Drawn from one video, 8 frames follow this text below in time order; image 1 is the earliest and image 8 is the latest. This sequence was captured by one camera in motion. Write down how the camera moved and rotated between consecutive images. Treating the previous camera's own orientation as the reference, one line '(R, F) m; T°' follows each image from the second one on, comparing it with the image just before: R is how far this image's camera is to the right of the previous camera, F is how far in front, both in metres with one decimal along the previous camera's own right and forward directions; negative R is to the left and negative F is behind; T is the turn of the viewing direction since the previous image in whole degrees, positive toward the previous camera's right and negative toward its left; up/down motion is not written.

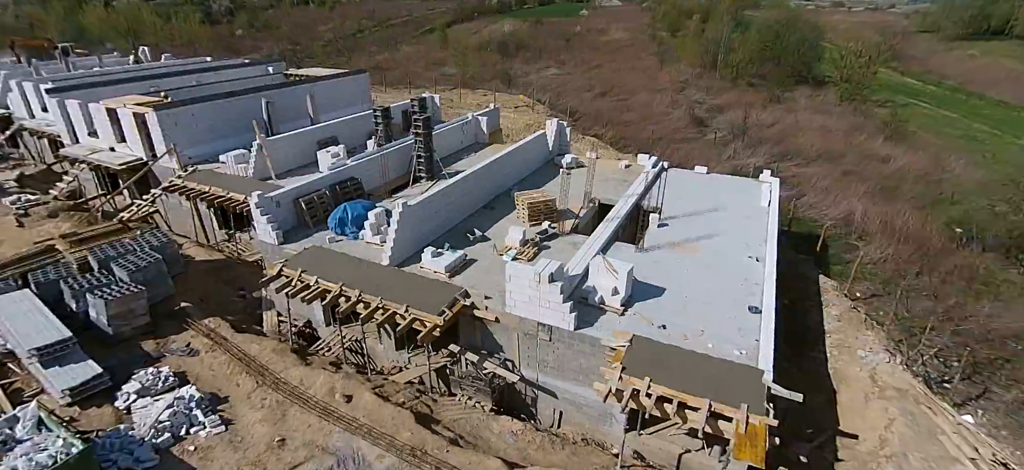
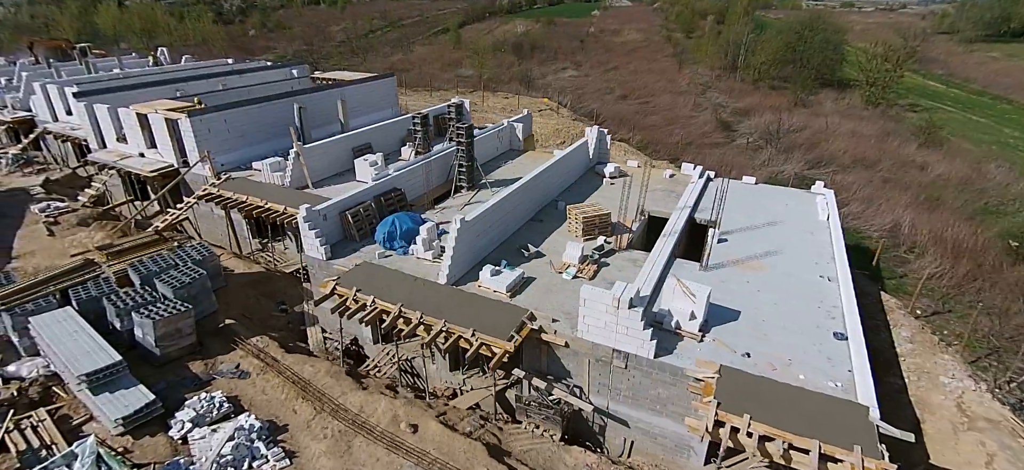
(-1.5, +0.6) m; 0°
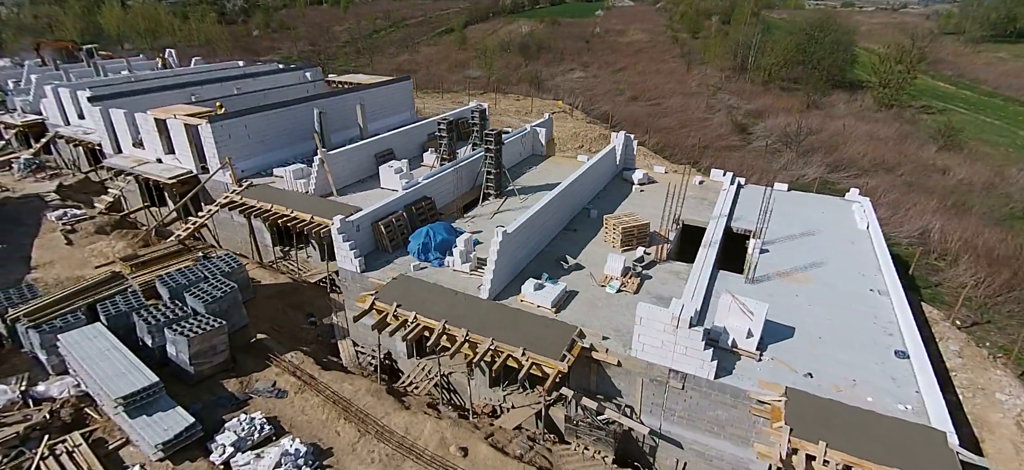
(-1.1, +0.4) m; 0°
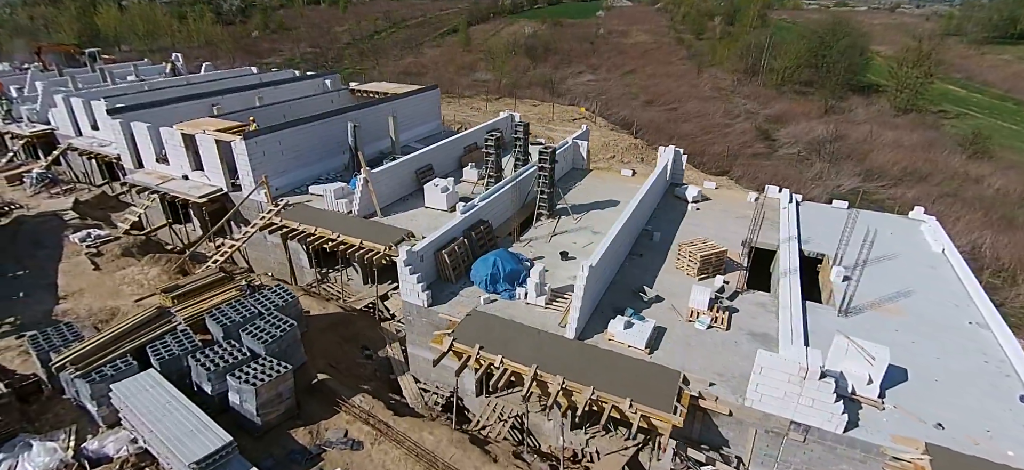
(-2.2, +0.9) m; +1°
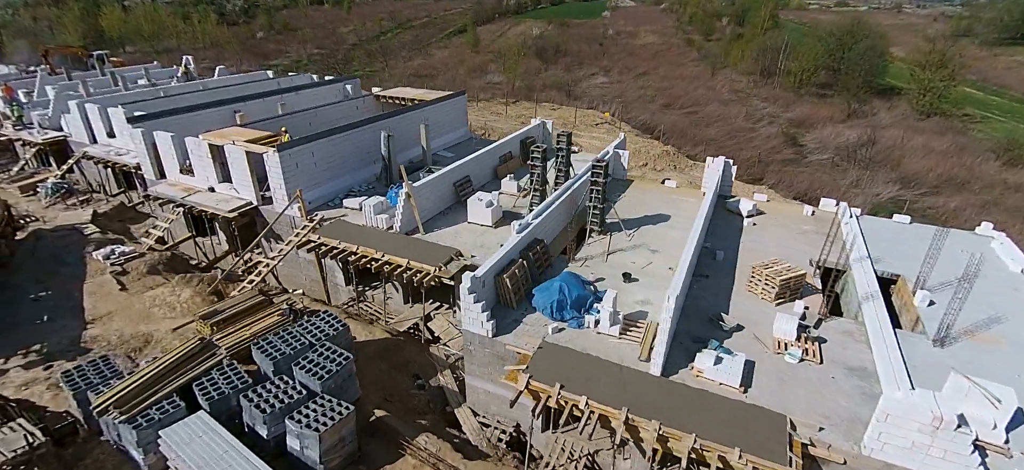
(-1.7, +0.9) m; 0°
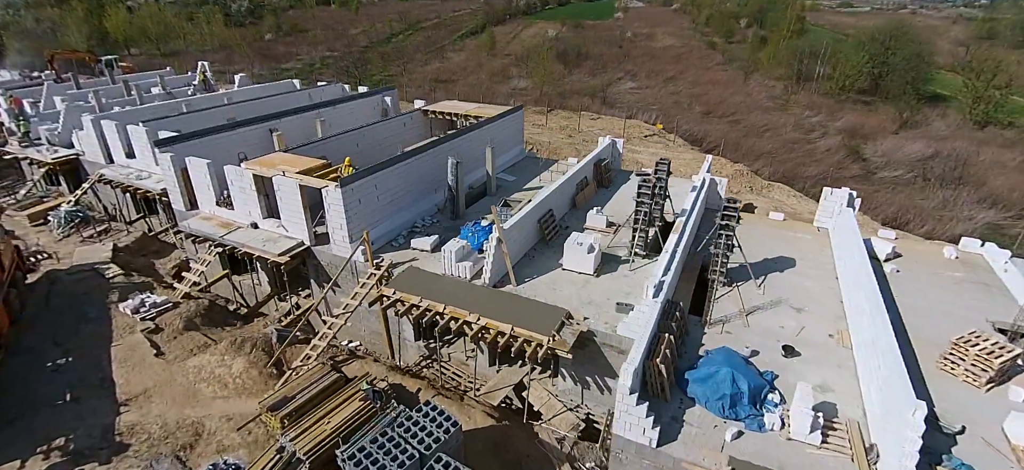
(-3.1, +2.6) m; 0°
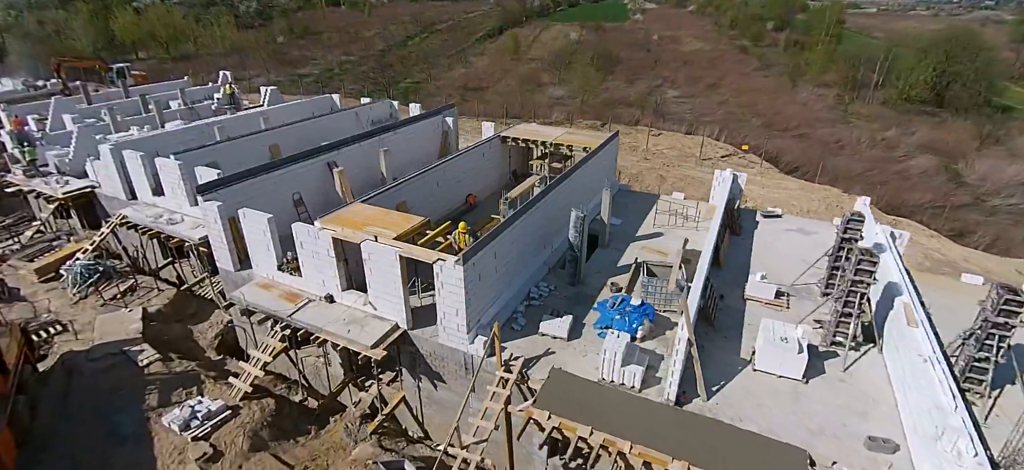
(-3.9, +3.5) m; 0°
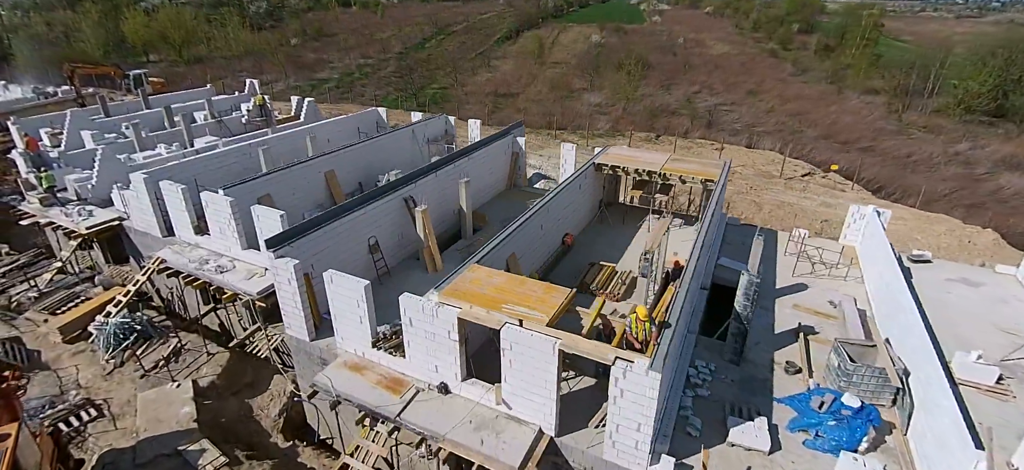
(-3.4, +2.7) m; 0°
